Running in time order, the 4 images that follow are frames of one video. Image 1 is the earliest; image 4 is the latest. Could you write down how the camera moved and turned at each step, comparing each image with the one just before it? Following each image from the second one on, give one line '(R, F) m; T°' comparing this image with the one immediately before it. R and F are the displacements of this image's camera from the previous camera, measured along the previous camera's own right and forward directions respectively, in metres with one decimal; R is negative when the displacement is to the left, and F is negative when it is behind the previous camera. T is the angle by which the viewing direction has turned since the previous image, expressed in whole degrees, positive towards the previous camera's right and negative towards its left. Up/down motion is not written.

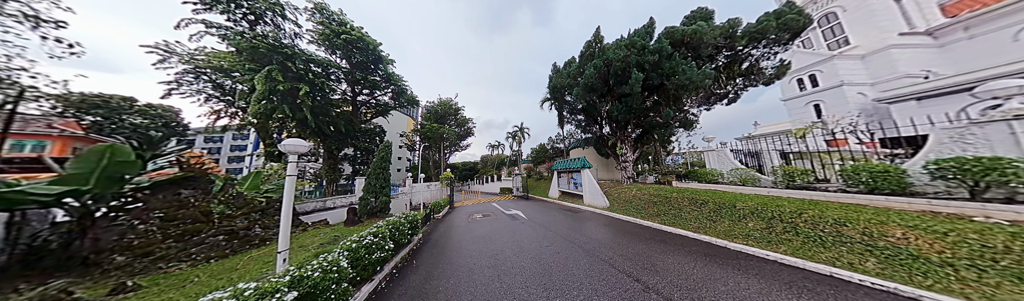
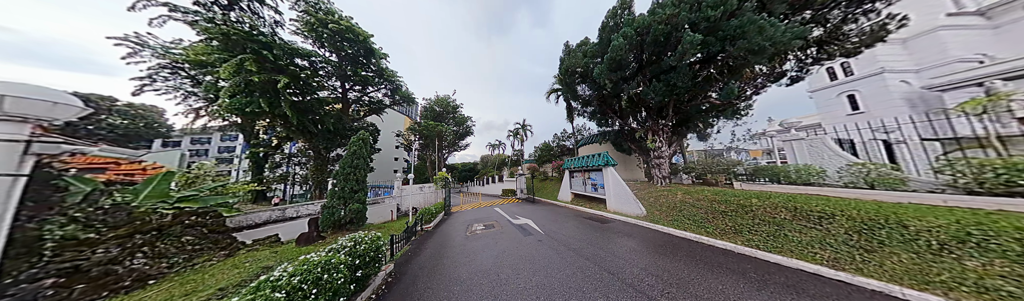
(-0.3, +1.8) m; 0°
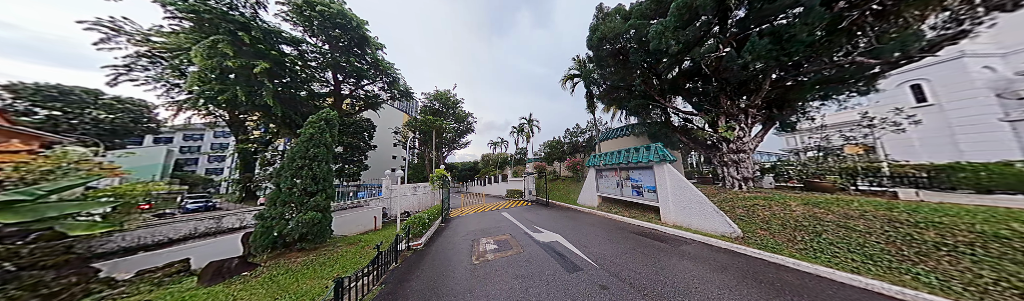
(-0.7, +2.0) m; 0°
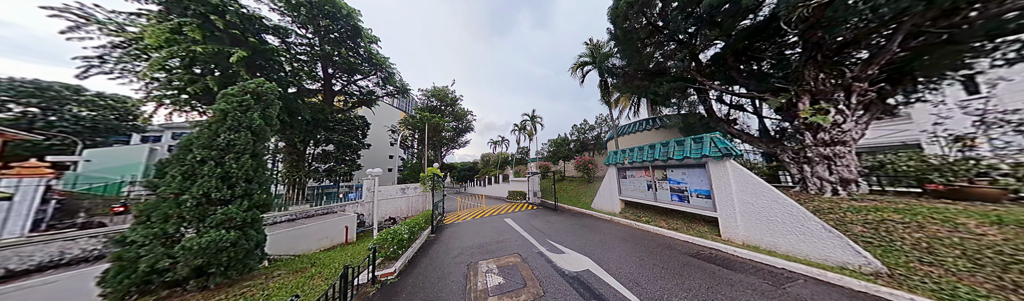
(-0.3, +1.5) m; 0°
